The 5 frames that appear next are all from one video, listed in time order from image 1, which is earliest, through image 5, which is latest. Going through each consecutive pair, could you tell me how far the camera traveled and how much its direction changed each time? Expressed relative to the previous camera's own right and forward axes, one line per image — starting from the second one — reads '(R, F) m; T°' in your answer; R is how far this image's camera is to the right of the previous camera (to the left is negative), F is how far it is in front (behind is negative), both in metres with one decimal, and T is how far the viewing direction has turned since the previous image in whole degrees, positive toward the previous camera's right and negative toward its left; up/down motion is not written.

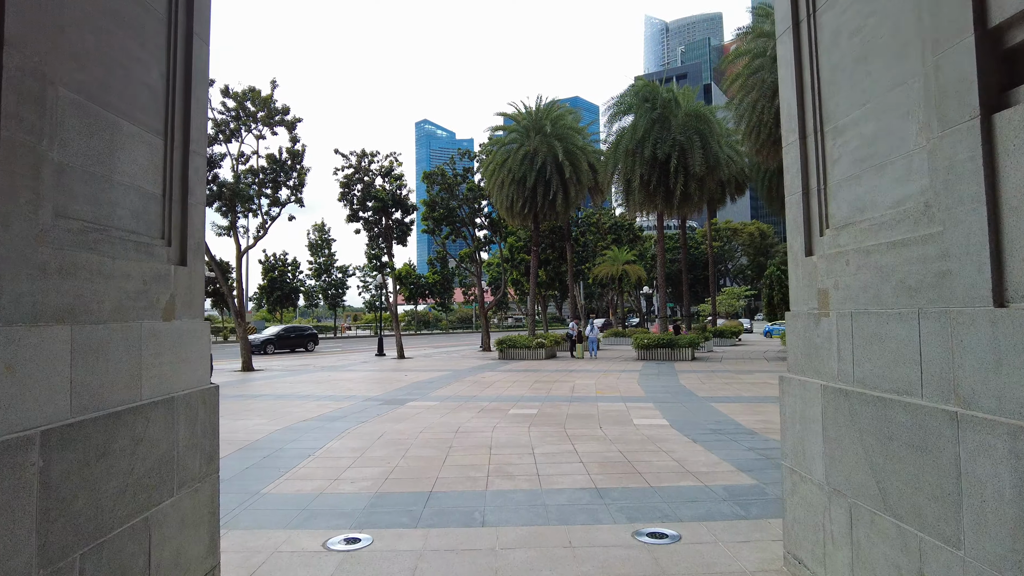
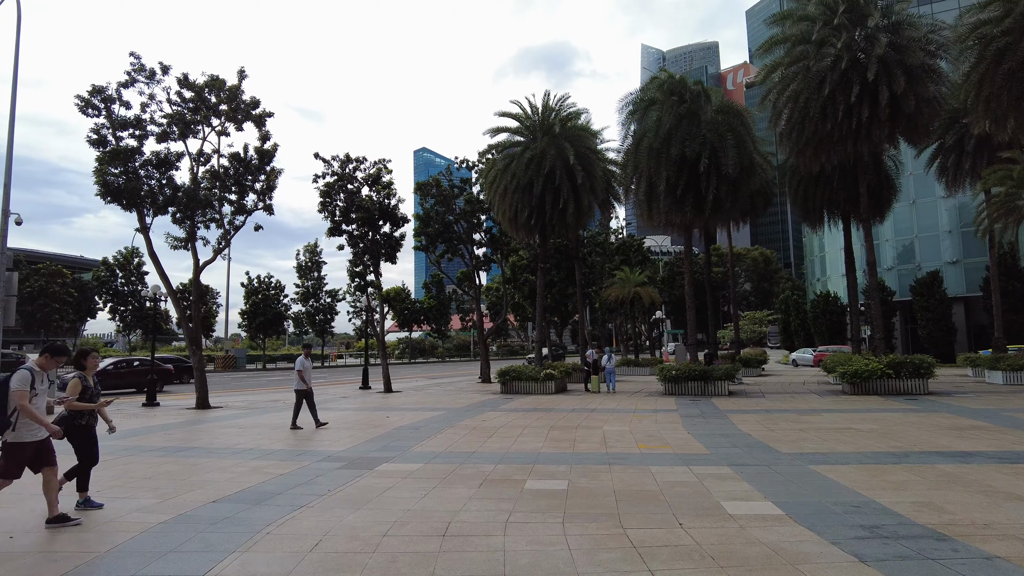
(-0.2, +3.1) m; 0°
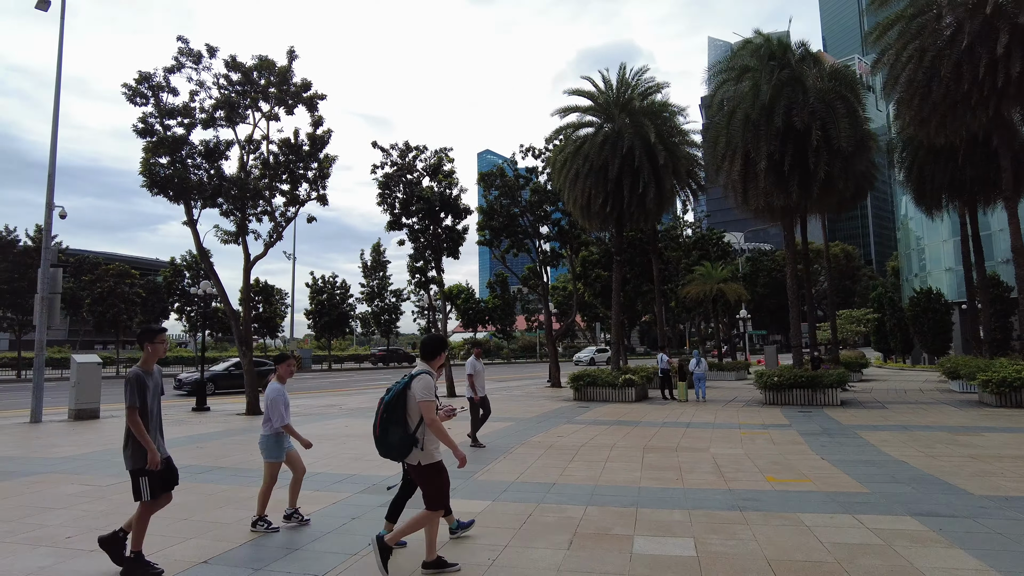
(-0.3, +1.9) m; -6°
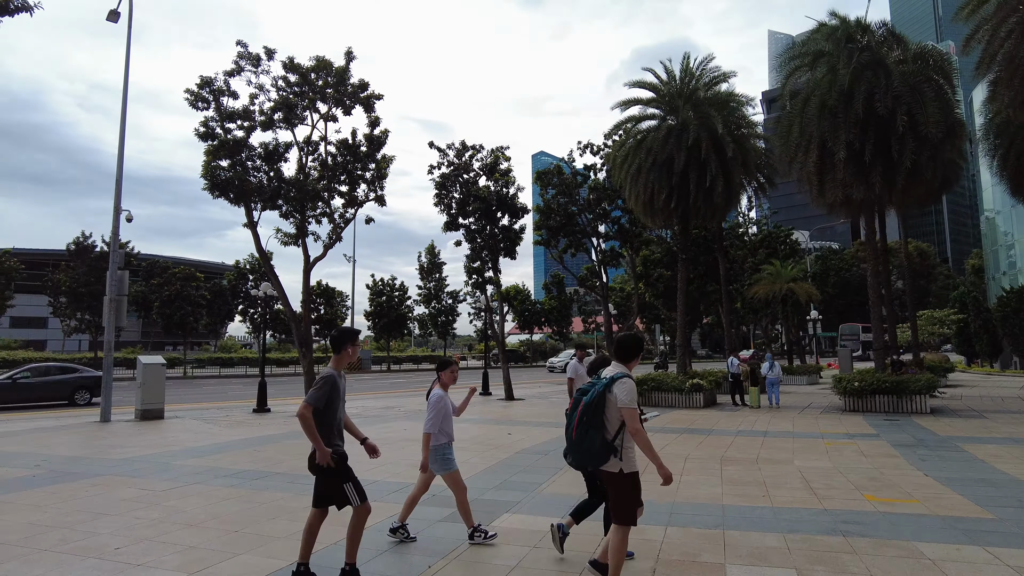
(-0.1, +0.5) m; -5°
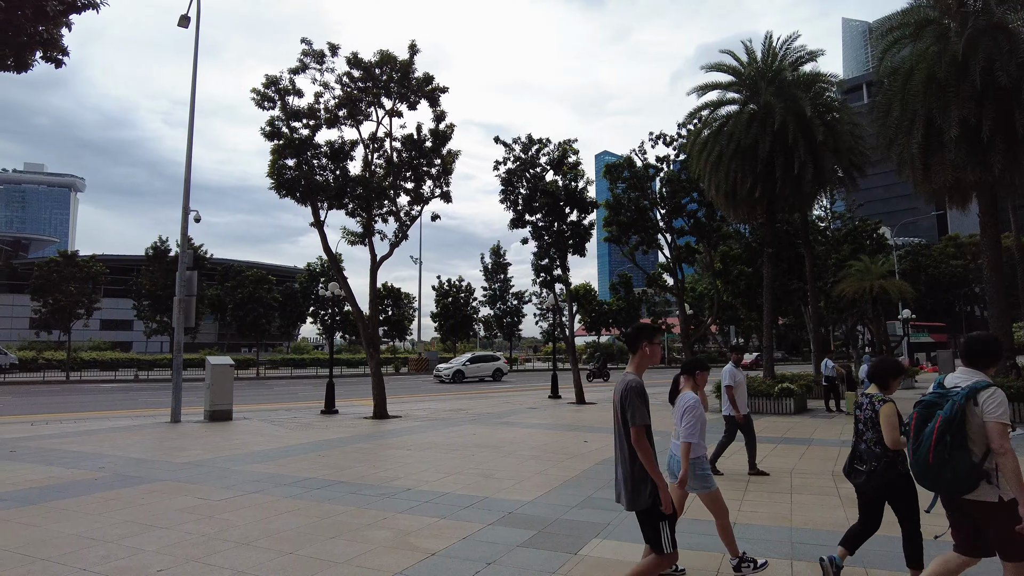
(-0.2, +0.8) m; -6°
